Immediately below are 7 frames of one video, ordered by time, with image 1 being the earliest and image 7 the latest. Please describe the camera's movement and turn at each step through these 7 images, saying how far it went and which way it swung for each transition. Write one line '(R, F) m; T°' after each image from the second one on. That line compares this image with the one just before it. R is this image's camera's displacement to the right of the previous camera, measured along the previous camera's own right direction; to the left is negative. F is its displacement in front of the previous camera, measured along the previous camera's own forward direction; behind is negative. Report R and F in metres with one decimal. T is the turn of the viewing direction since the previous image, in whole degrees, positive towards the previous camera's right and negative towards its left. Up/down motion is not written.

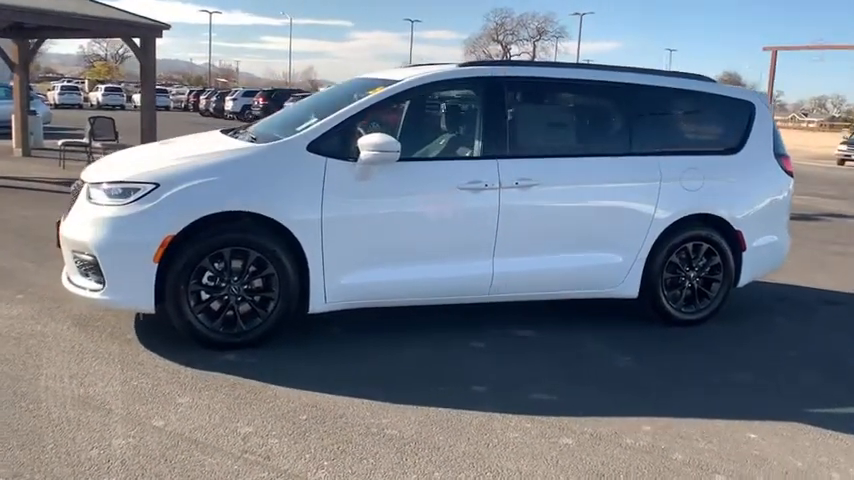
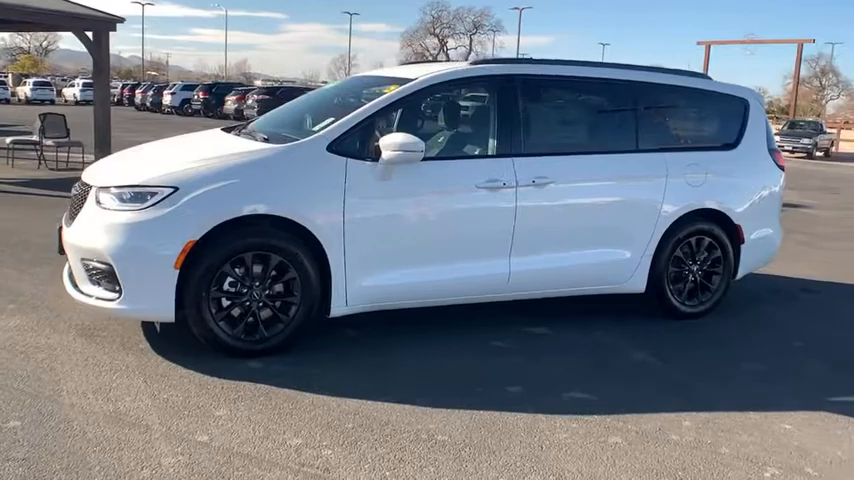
(-0.6, +0.1) m; +5°
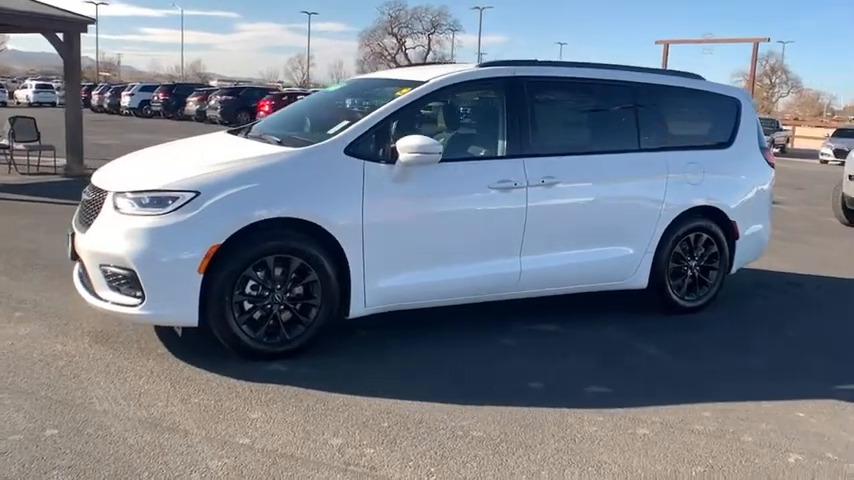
(-0.4, -0.1) m; +3°
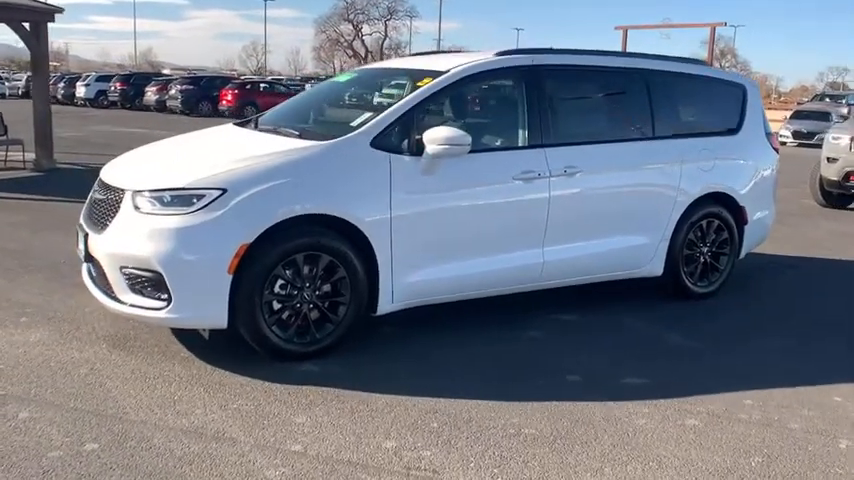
(-0.5, +0.1) m; +3°
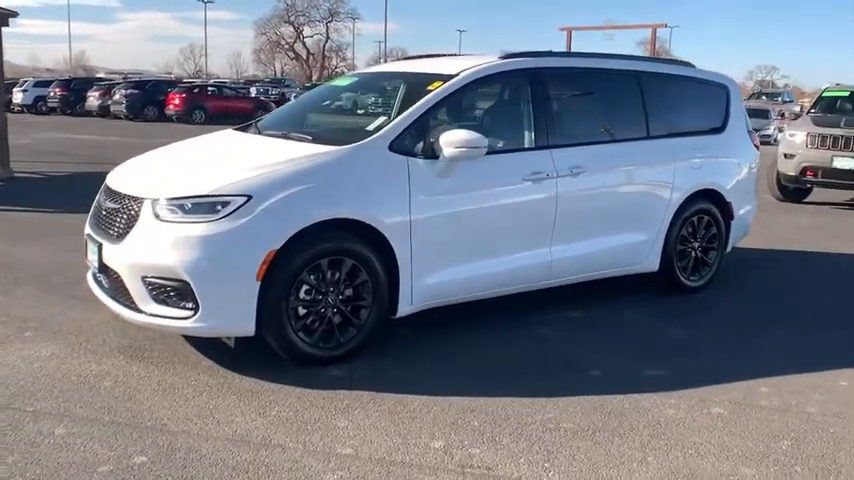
(-0.5, 0.0) m; +4°
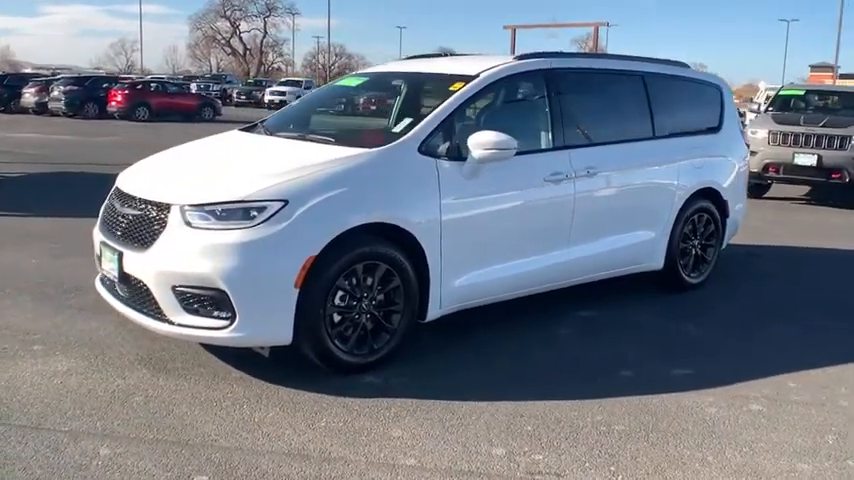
(-0.6, +0.1) m; +4°
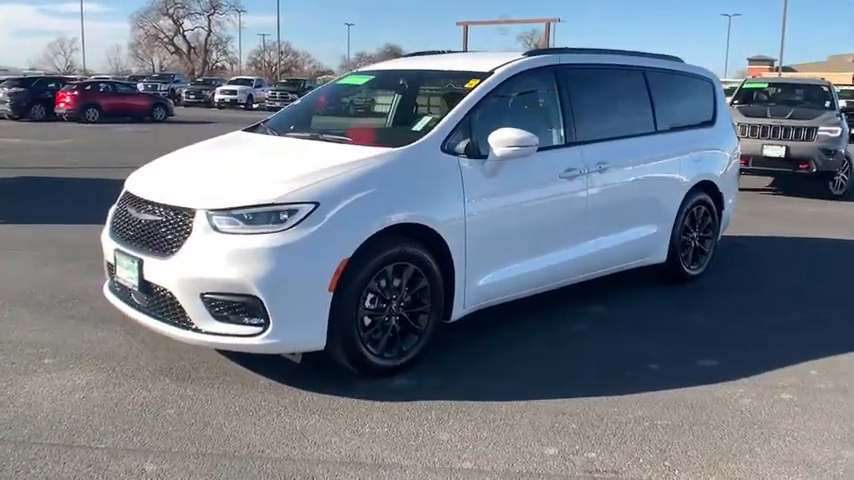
(-0.5, +0.1) m; +4°
